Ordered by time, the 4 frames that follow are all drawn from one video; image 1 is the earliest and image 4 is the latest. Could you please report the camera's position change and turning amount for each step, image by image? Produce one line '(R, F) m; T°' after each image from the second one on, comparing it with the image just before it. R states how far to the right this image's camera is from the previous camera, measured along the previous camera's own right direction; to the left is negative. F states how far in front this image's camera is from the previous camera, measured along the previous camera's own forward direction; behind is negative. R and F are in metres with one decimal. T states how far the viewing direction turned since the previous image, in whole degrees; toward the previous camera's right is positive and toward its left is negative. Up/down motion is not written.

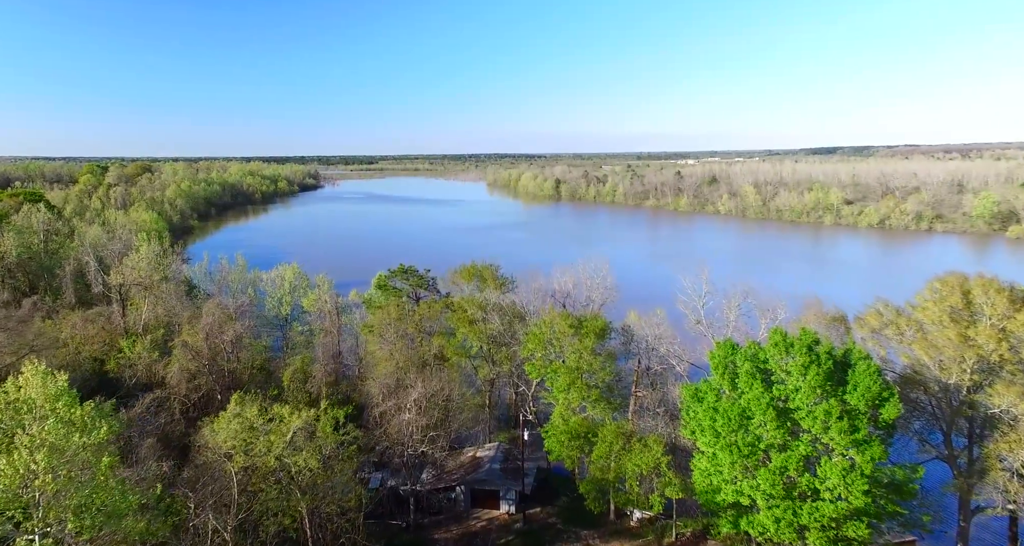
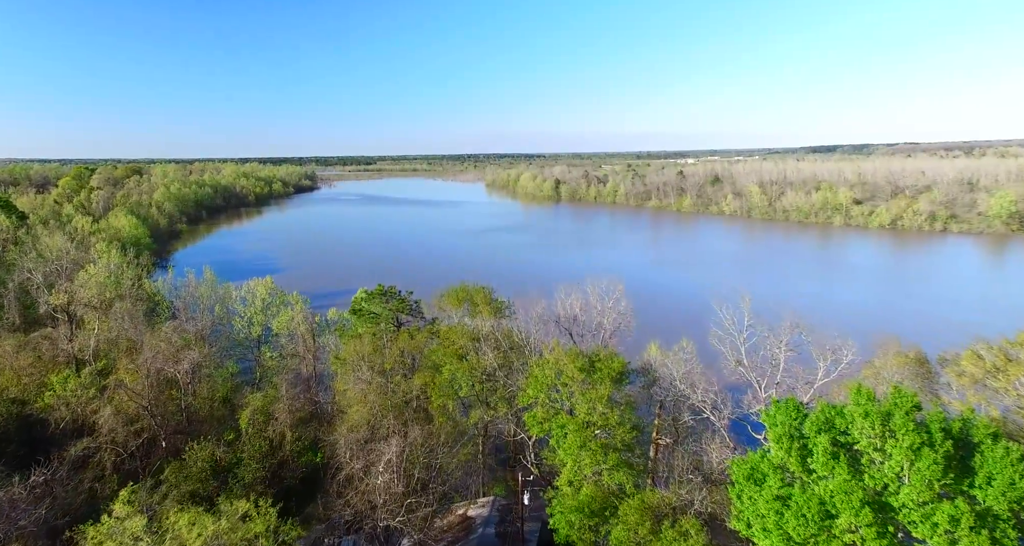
(+0.1, +2.6) m; 0°
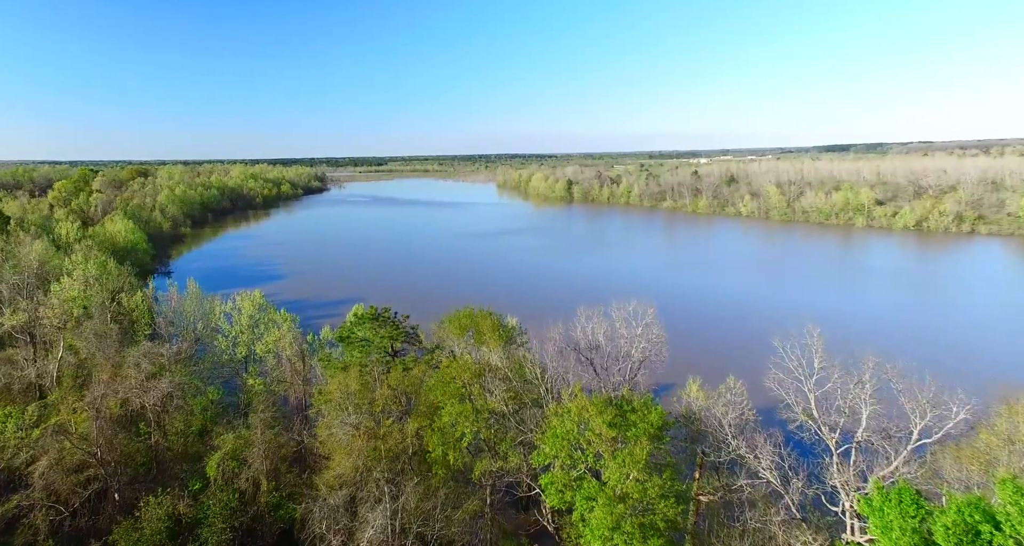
(0.0, +2.2) m; -1°
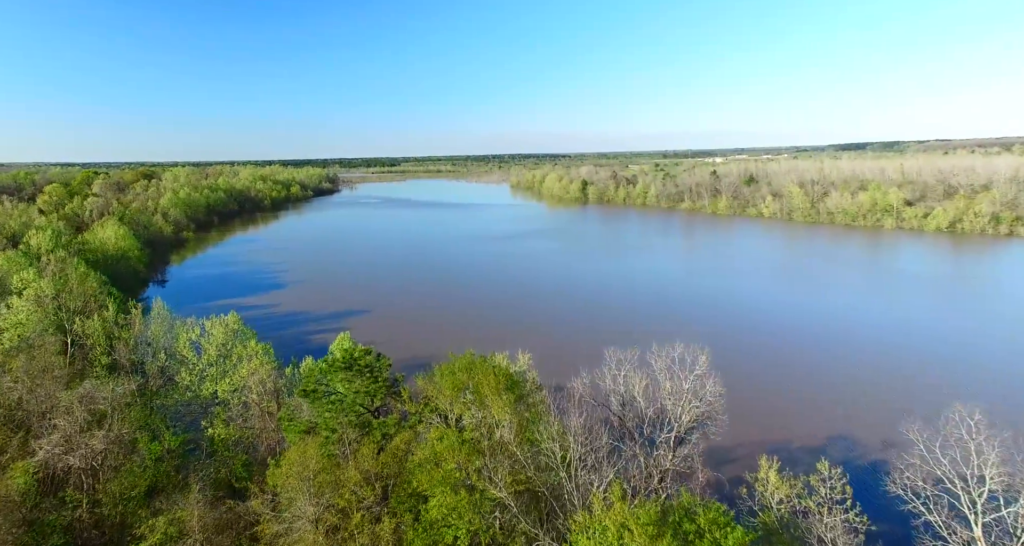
(0.0, +3.0) m; -1°
